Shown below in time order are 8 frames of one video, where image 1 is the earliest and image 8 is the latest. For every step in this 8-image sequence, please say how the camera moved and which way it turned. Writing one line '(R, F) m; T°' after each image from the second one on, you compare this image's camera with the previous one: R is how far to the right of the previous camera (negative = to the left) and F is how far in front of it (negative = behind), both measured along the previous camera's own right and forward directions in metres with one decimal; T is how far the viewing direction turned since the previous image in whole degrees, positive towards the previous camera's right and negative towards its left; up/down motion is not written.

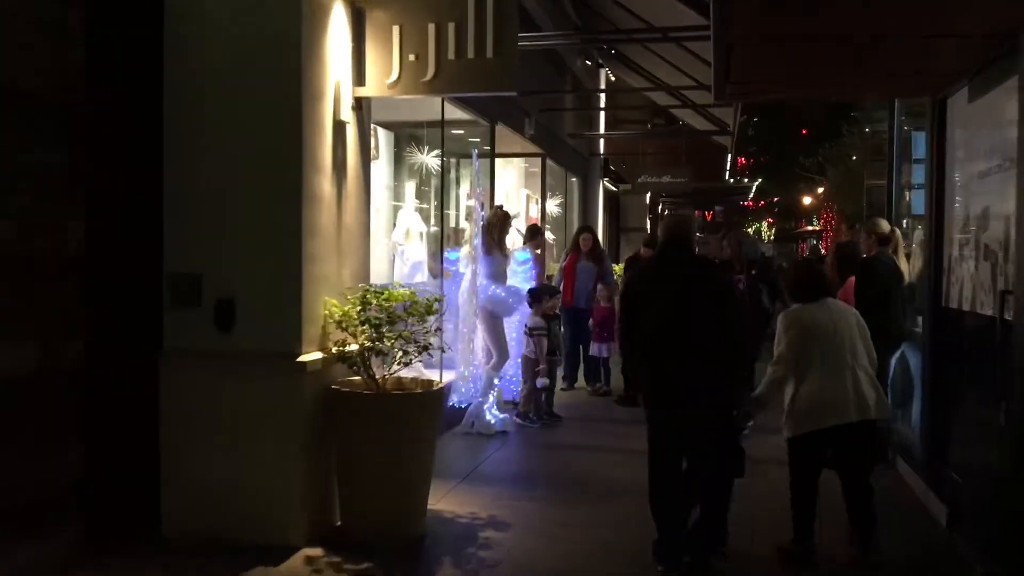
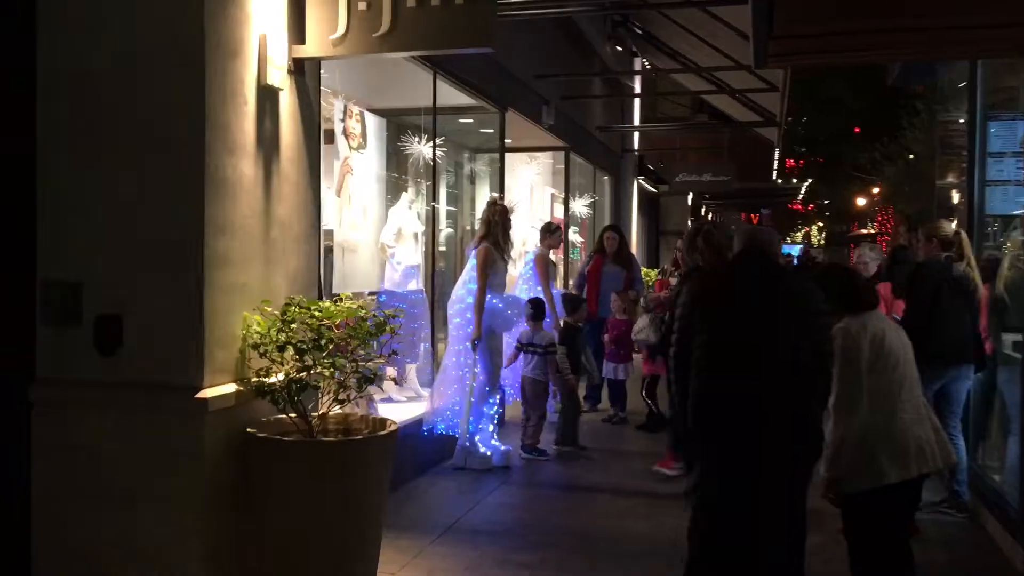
(+0.3, +0.9) m; -3°
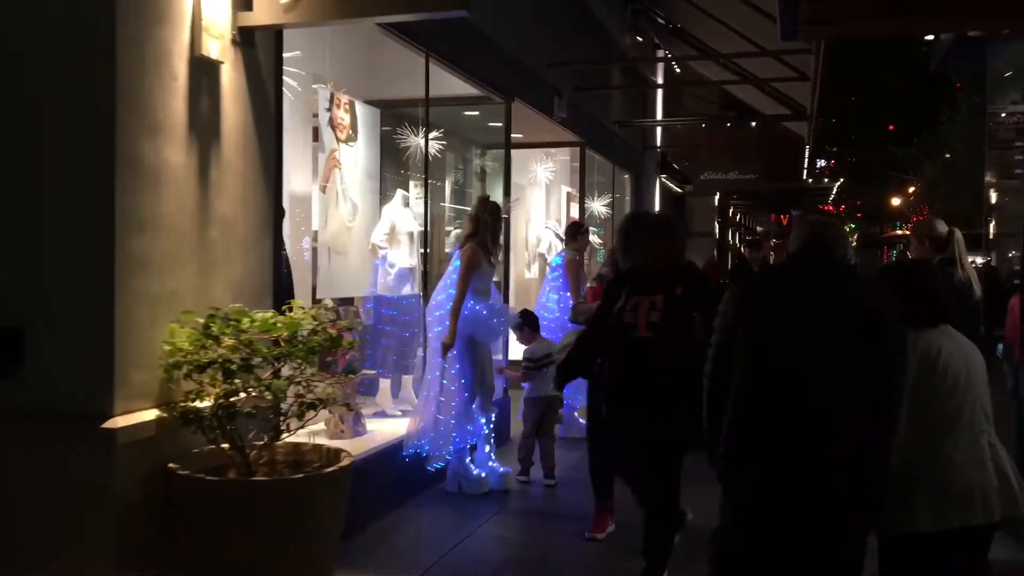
(+0.2, +0.5) m; -2°
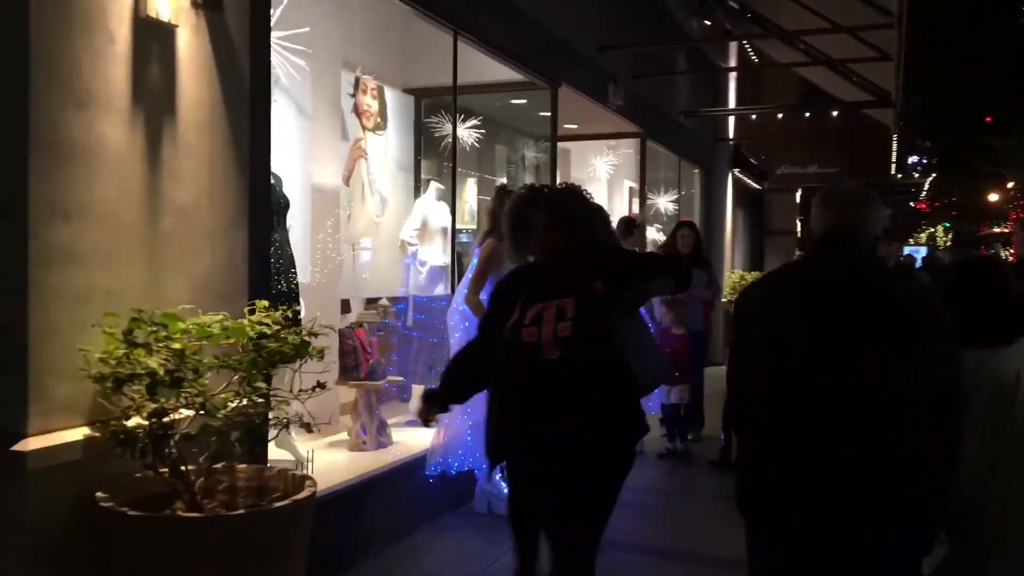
(+0.2, +0.5) m; -5°
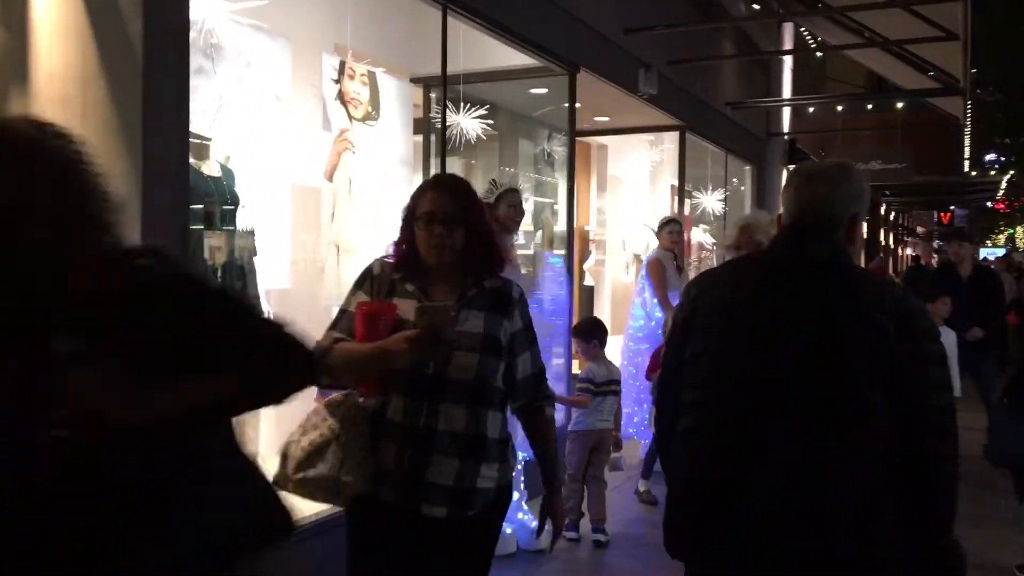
(+0.3, +0.5) m; -4°
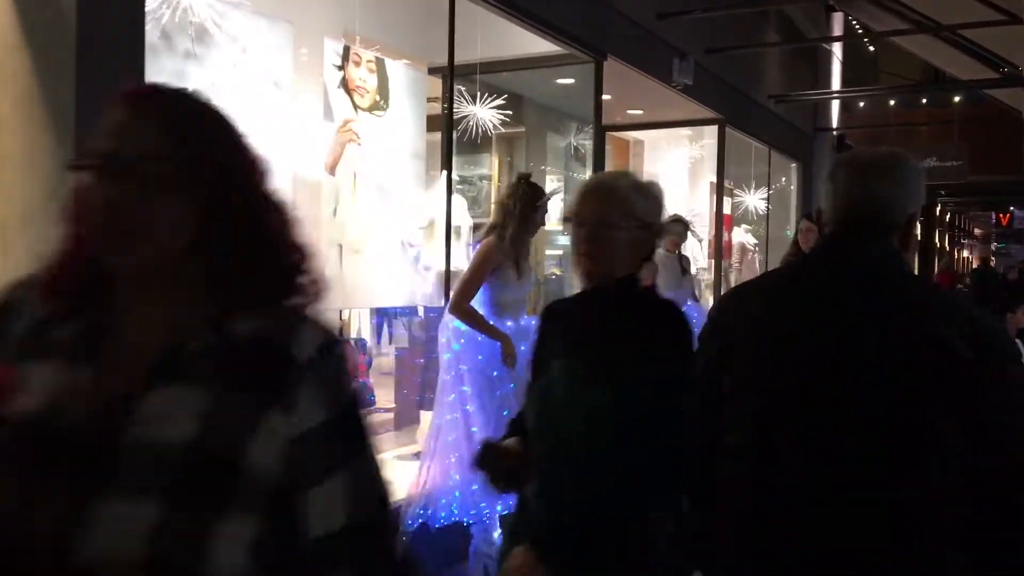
(+0.1, +0.3) m; -3°
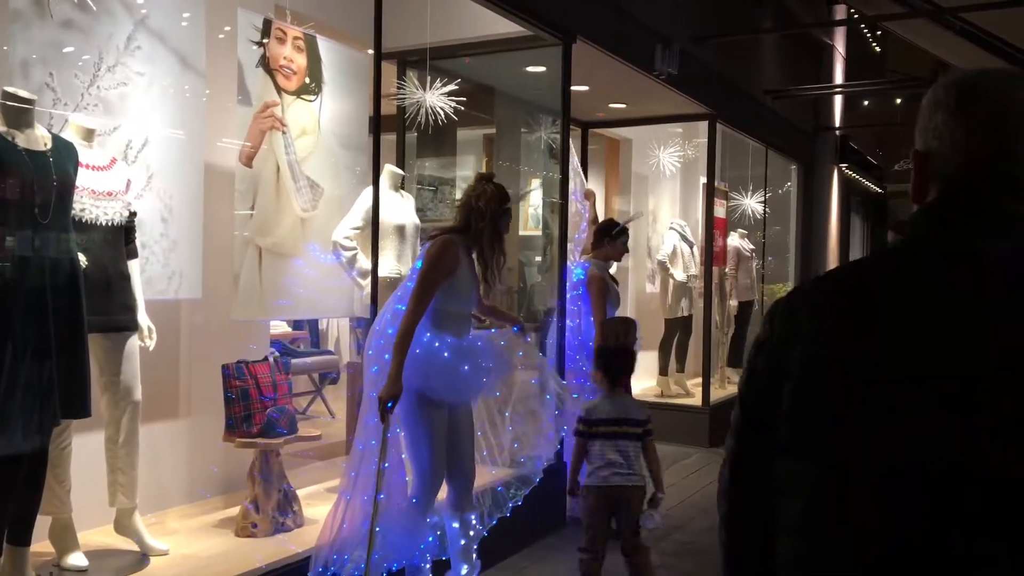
(+0.3, +0.5) m; 0°
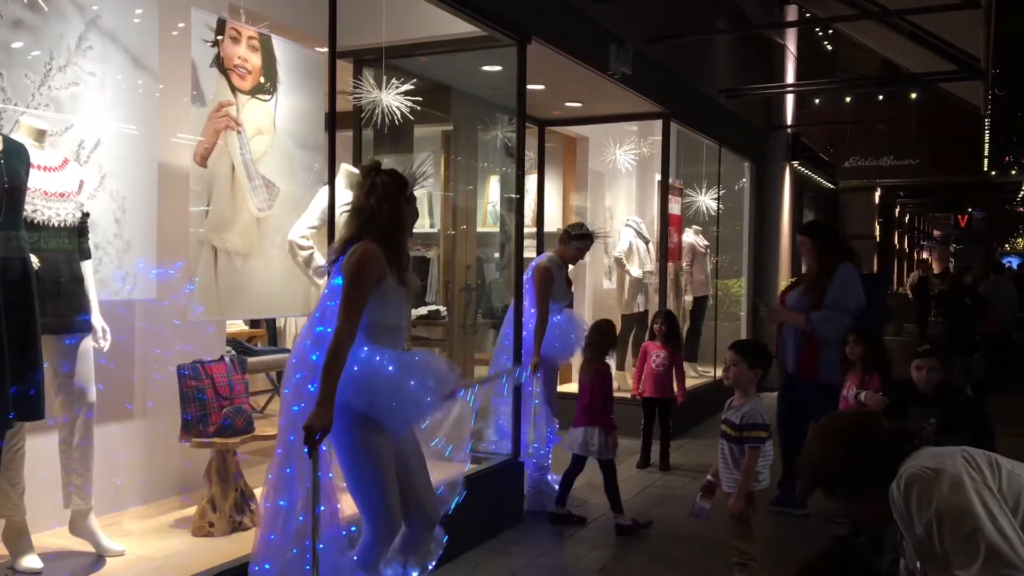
(0.0, -0.1) m; +3°
